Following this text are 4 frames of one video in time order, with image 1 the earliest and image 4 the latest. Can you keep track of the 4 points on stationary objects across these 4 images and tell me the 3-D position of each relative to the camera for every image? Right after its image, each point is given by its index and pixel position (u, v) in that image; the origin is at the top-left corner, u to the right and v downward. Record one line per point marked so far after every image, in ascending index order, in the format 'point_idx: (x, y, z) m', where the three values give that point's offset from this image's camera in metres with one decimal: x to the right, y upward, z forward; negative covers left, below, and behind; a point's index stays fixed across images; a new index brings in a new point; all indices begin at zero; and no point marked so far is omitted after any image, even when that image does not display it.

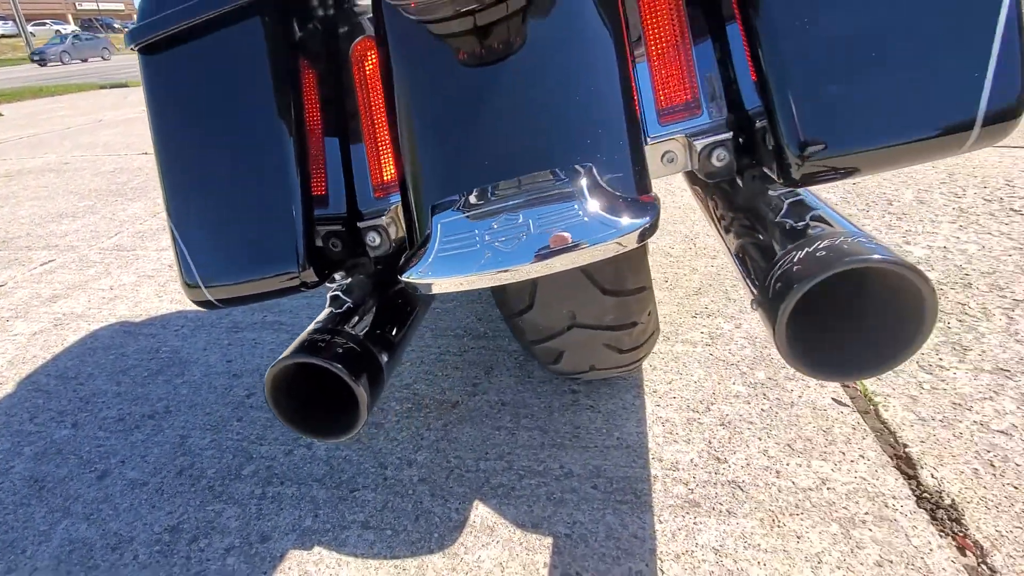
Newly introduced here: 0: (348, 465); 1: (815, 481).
0: (-0.3, -0.3, +0.9) m
1: (+0.5, -0.3, +0.8) m
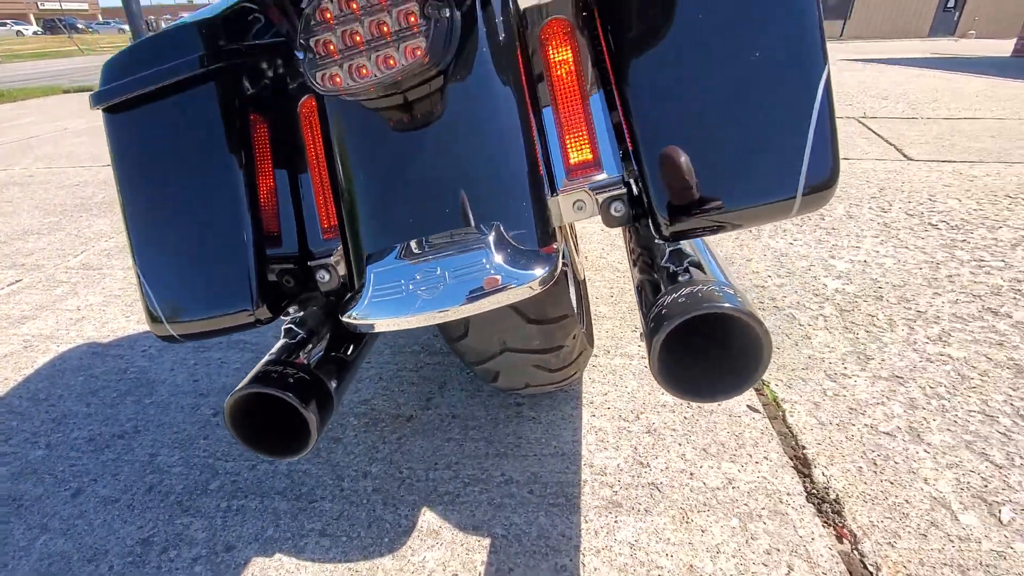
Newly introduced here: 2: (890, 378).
0: (-0.4, -0.3, +0.9) m
1: (+0.4, -0.3, +0.9) m
2: (+0.8, -0.2, +1.1) m
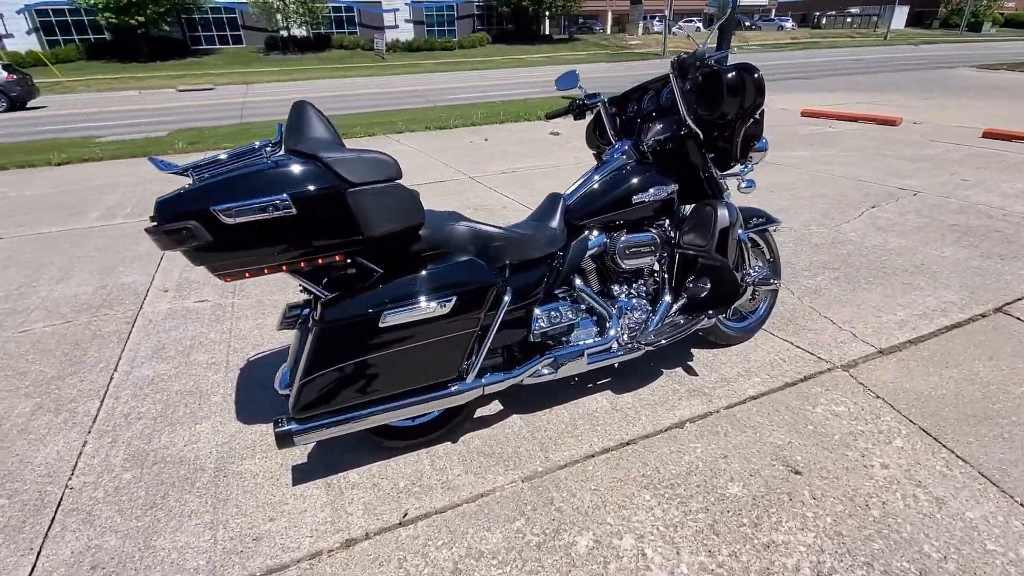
0: (-1.0, -0.6, +2.7) m
1: (-0.7, -0.9, +2.1) m
2: (-0.2, -1.0, +1.9) m
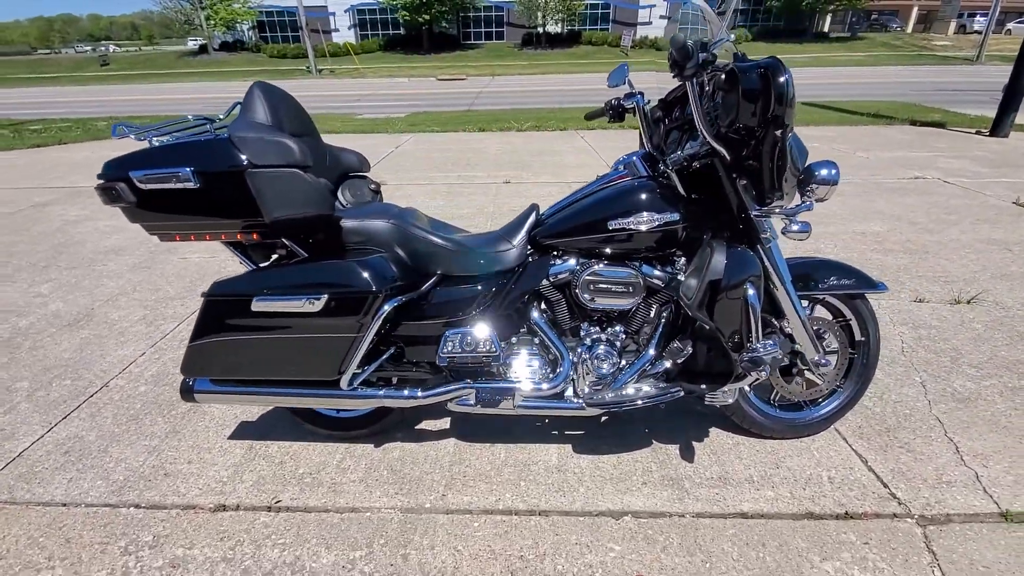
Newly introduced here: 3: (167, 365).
0: (-1.2, -0.5, +2.9) m
1: (-1.1, -0.8, +2.2) m
2: (-0.8, -1.0, +1.8) m
3: (-2.0, -0.5, +3.0) m
